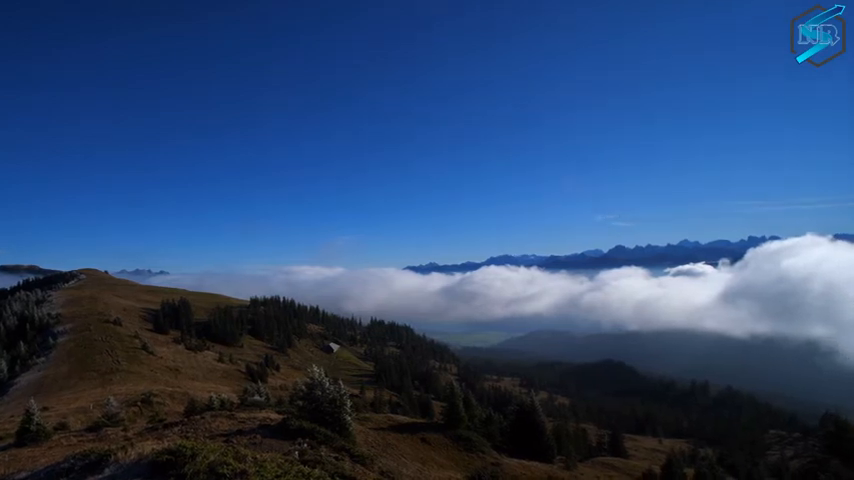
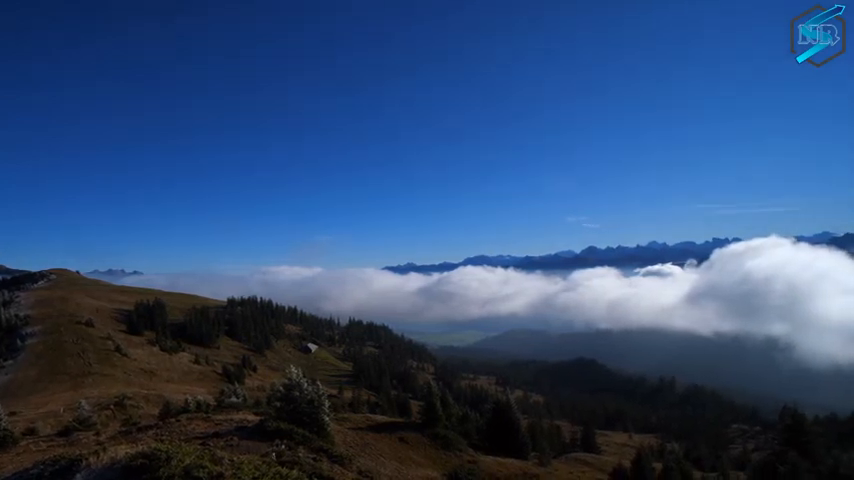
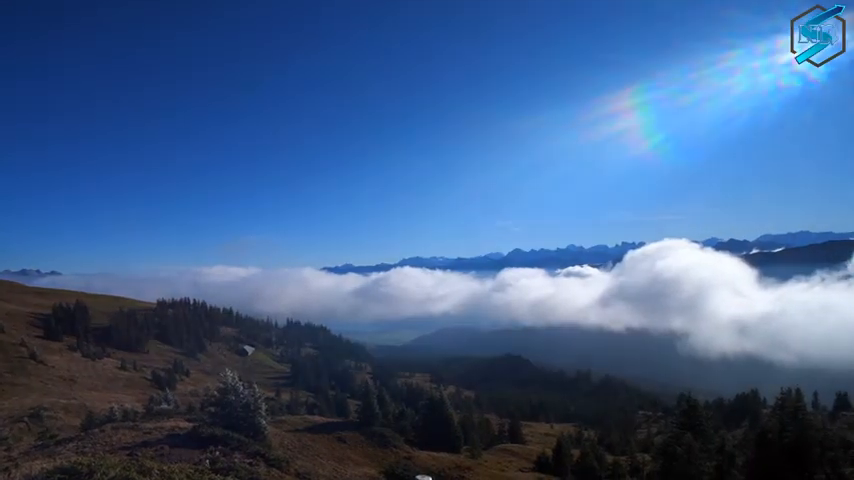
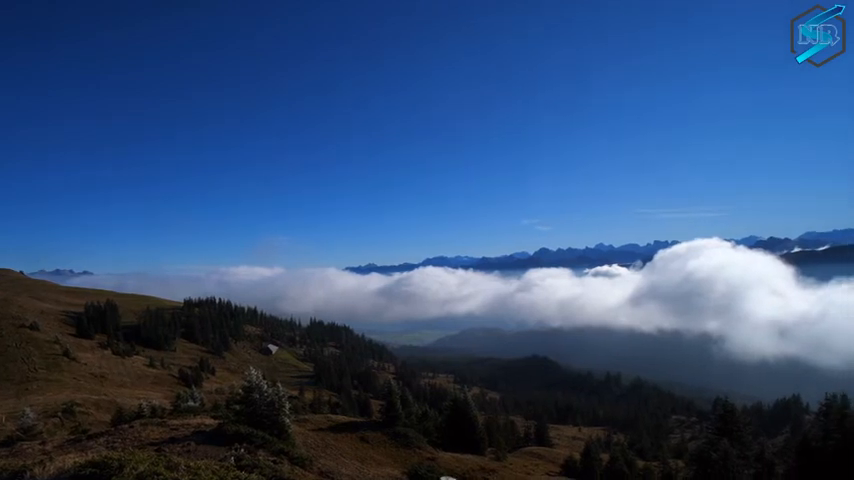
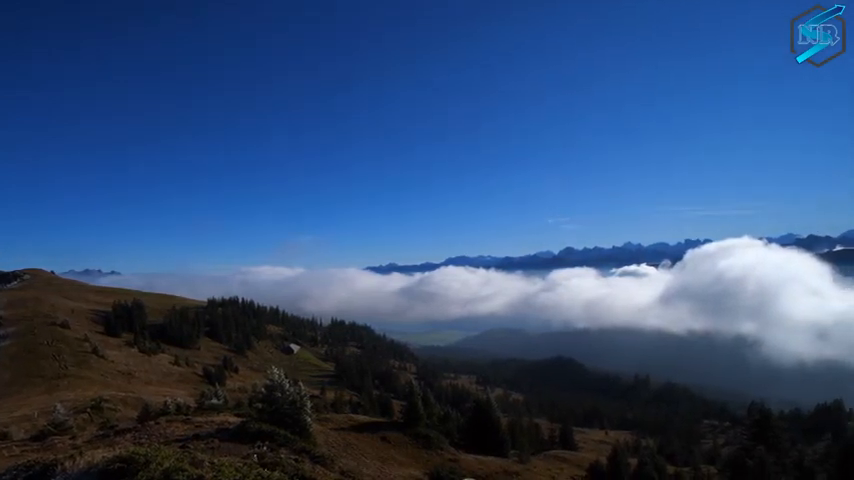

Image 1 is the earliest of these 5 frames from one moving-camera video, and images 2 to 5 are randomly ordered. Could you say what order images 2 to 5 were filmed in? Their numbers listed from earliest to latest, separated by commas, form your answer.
2, 5, 4, 3
